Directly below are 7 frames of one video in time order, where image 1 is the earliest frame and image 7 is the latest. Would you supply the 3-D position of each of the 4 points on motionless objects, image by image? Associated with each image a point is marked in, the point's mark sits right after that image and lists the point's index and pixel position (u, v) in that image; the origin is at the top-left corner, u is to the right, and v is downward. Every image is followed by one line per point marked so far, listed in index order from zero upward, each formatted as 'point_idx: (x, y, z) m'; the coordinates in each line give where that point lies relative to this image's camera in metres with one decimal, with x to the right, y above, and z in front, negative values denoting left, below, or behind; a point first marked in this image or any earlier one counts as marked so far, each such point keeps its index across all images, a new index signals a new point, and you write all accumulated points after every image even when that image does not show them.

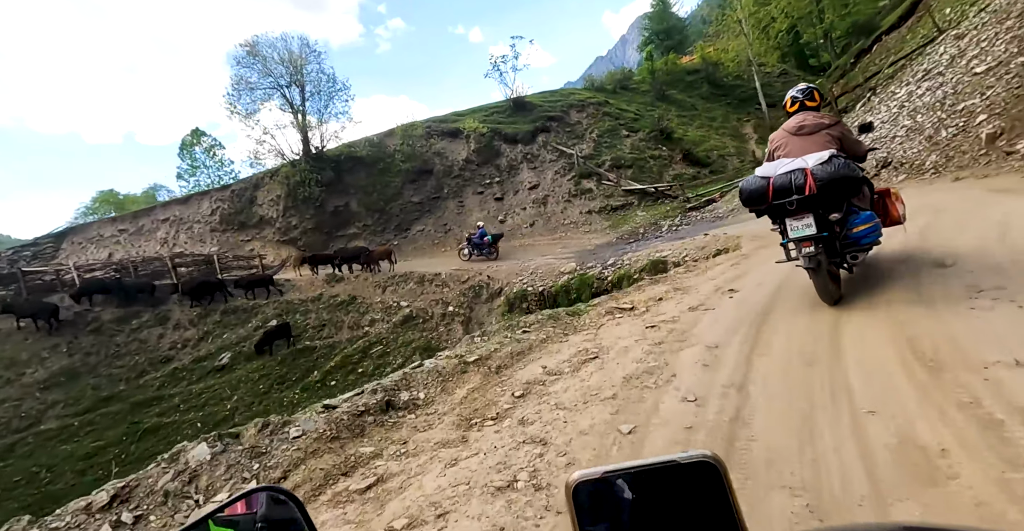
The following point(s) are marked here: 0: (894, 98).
0: (+10.4, +4.7, +14.2) m
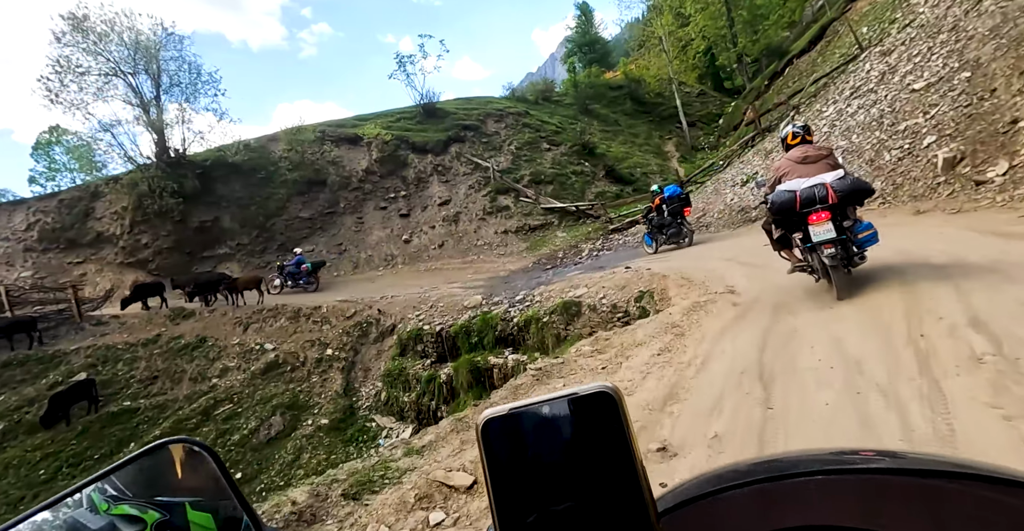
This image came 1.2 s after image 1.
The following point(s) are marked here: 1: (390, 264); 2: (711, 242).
0: (+7.9, +3.9, +13.3) m
1: (-5.3, -0.1, +20.7) m
2: (+4.3, +0.5, +11.2) m
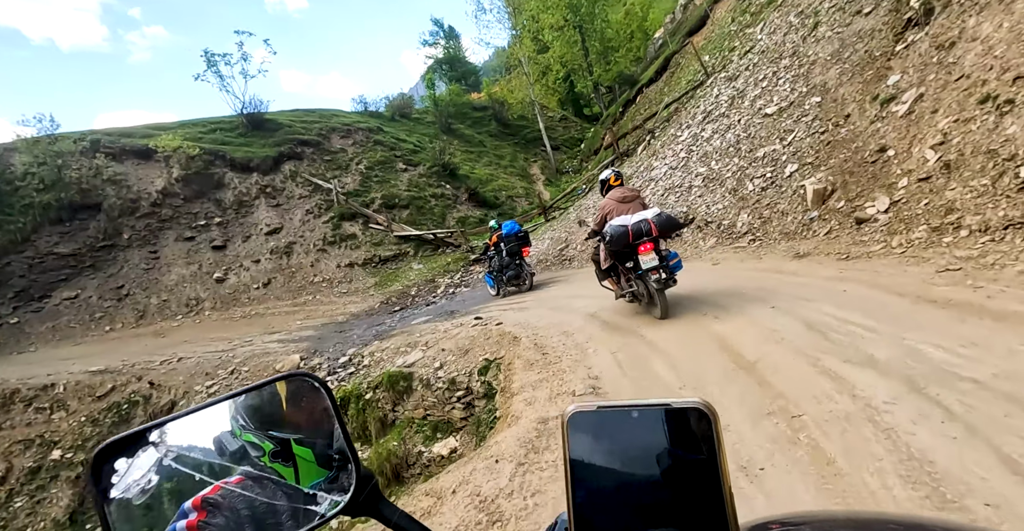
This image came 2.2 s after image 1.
0: (+4.0, +3.1, +12.7) m
1: (-10.4, -1.5, +16.5) m
2: (+1.2, -0.3, +9.7) m
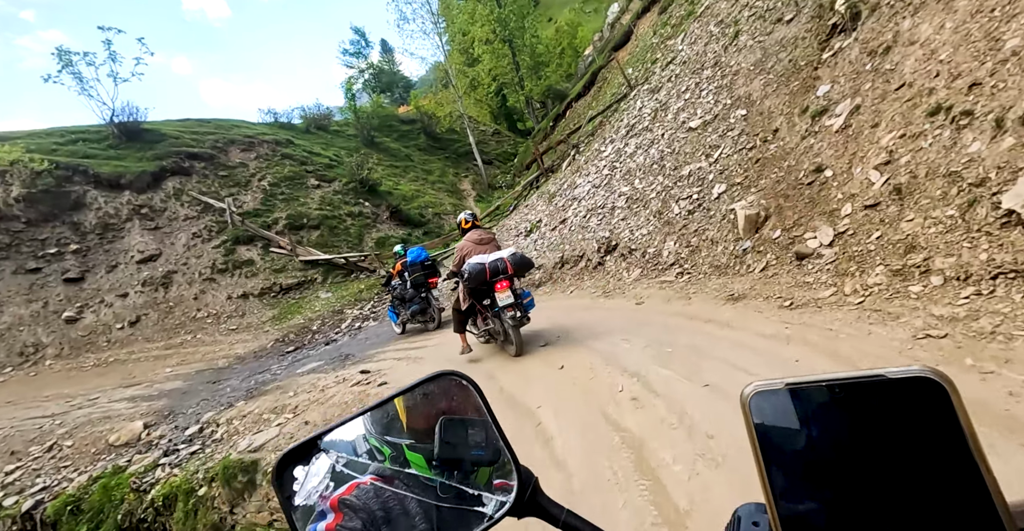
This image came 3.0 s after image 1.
0: (+1.9, +2.5, +11.7) m
1: (-12.8, -2.5, +13.8) m
2: (-0.5, -0.9, +8.3) m
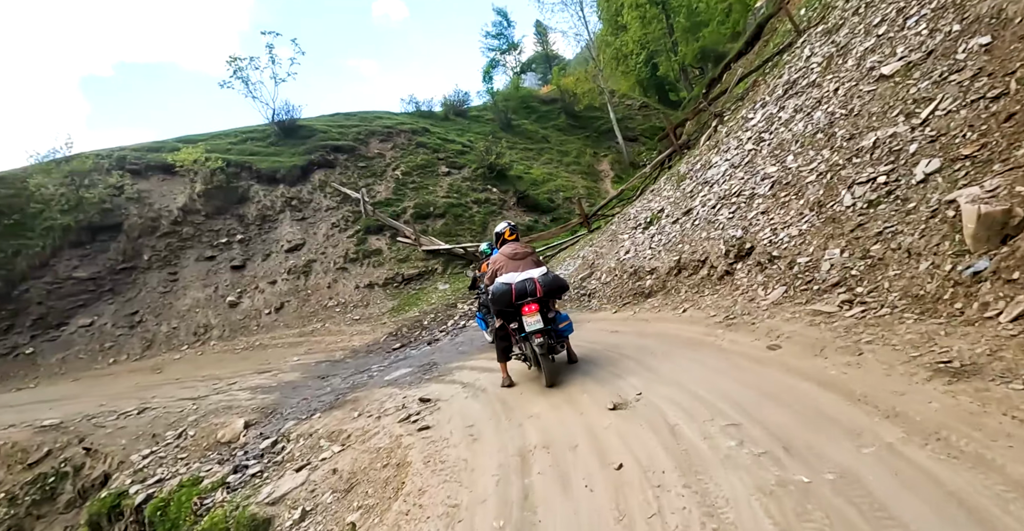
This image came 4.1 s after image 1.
0: (+4.1, +2.5, +9.1) m
1: (-9.4, -2.2, +15.5) m
2: (+0.8, -0.9, +6.7) m
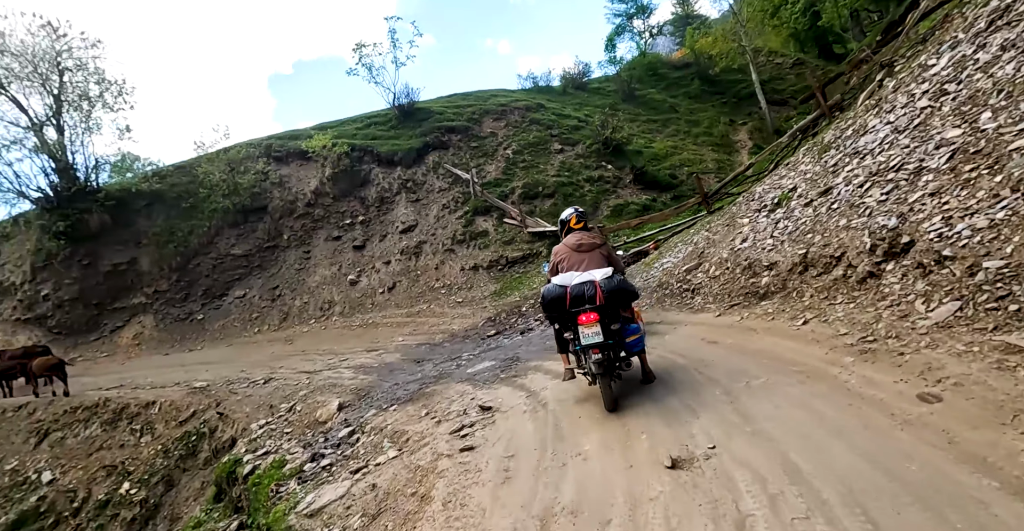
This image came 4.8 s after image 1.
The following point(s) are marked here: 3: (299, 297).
0: (+5.4, +2.6, +7.0) m
1: (-6.1, -1.6, +16.7) m
2: (+1.7, -0.9, +5.6) m
3: (-7.0, -1.1, +16.6) m
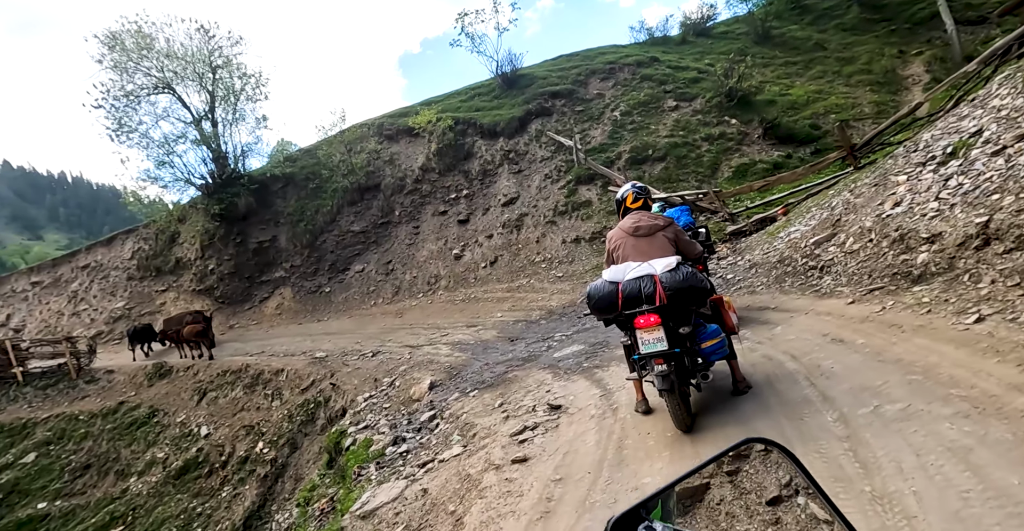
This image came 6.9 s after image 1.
0: (+6.2, +2.9, +4.8) m
1: (-2.7, -0.8, +17.1) m
2: (+2.3, -0.7, +4.5) m
3: (-3.6, -0.2, +17.2) m
